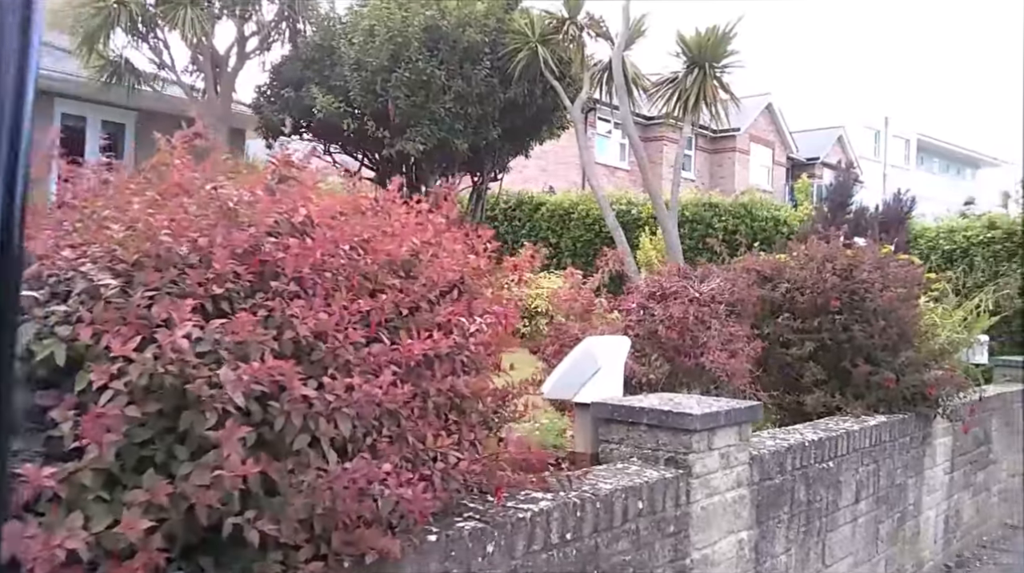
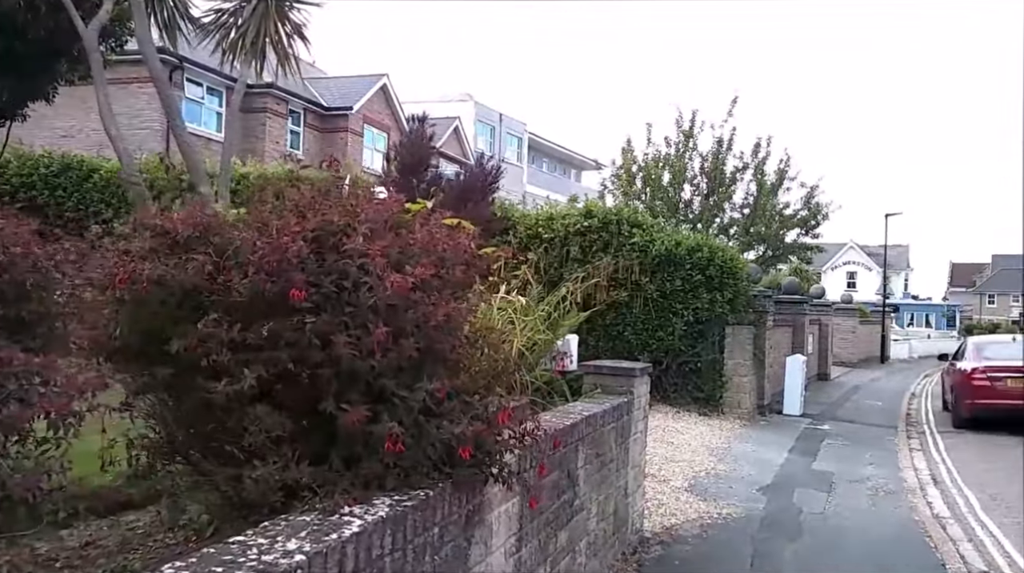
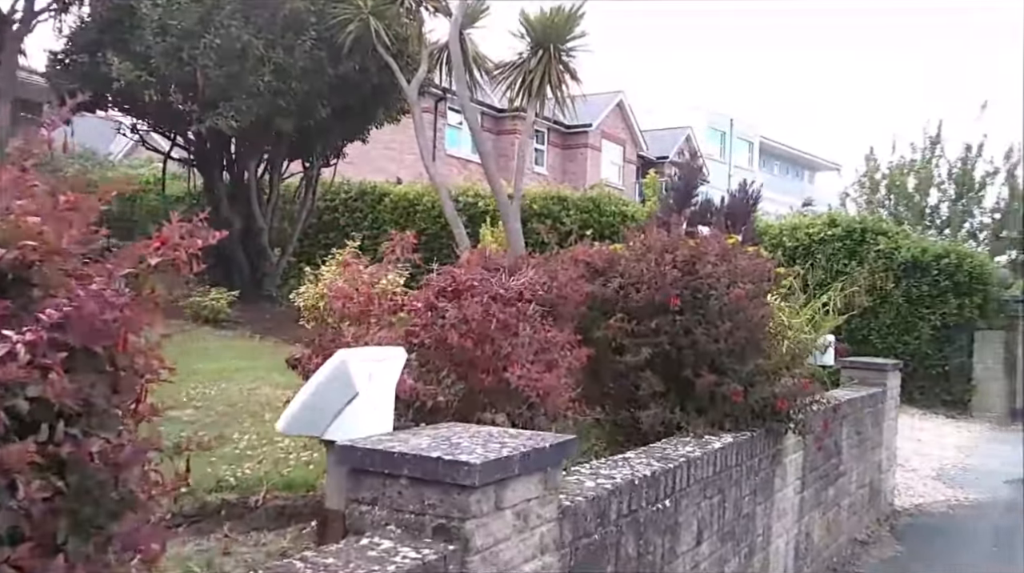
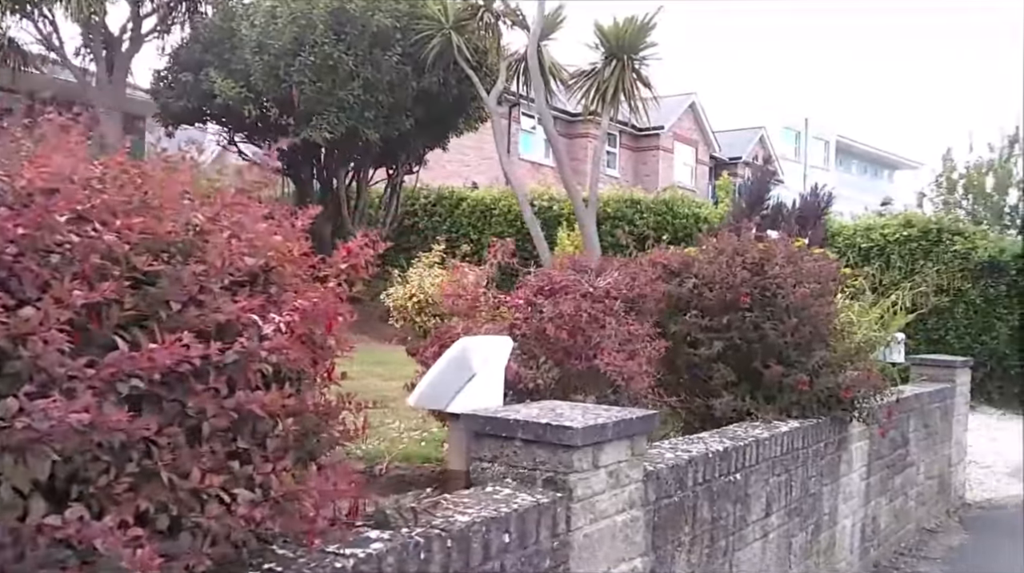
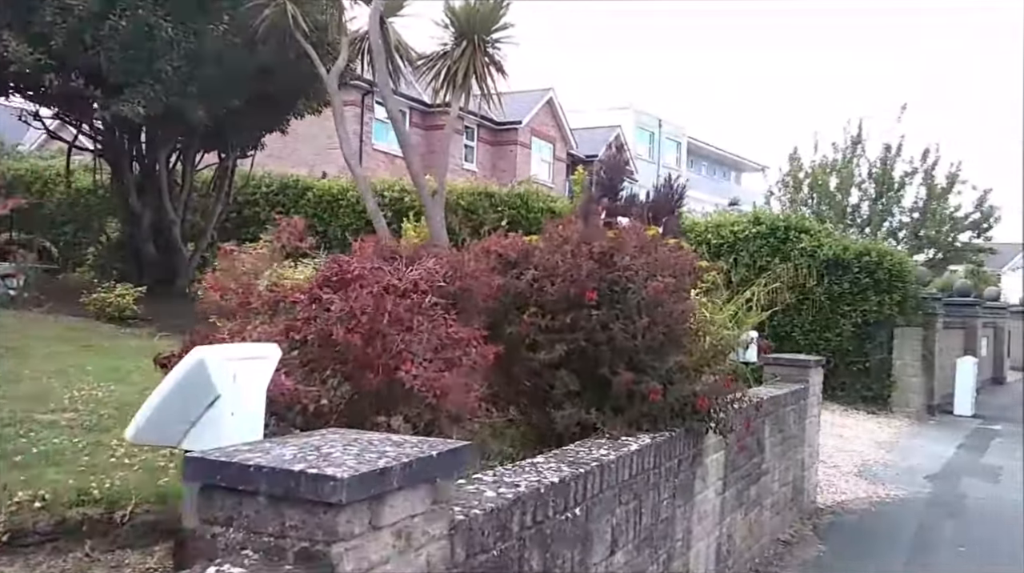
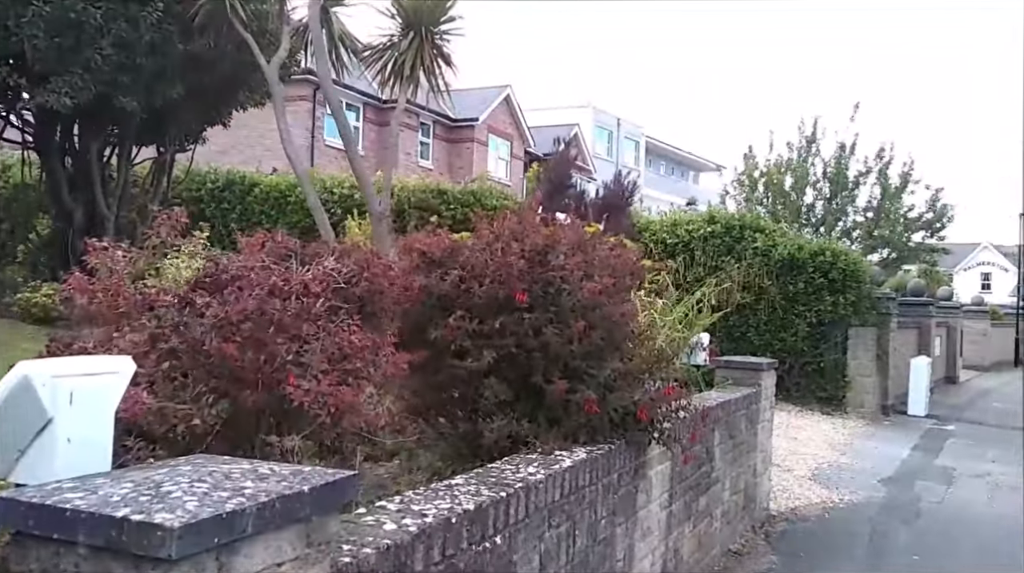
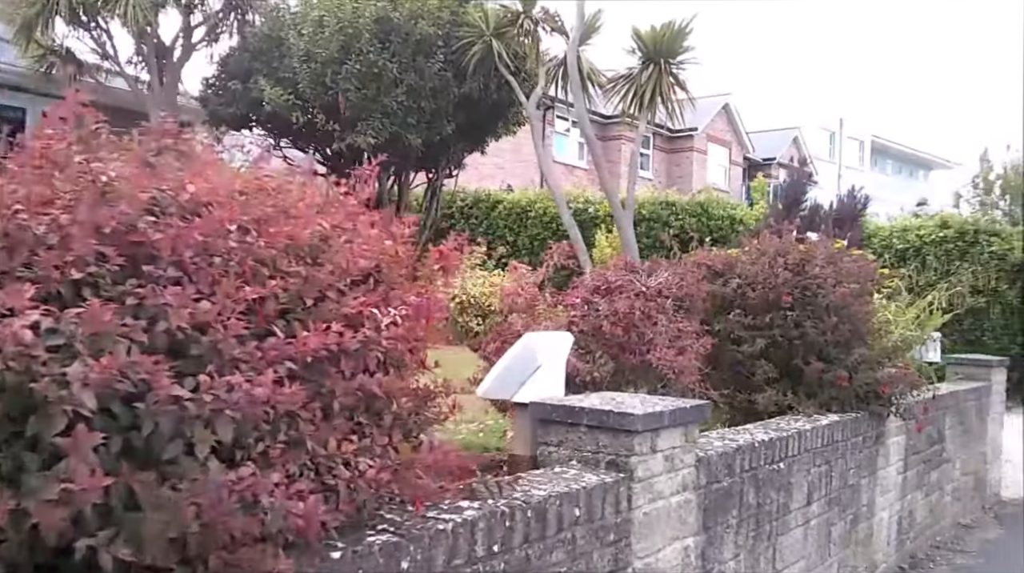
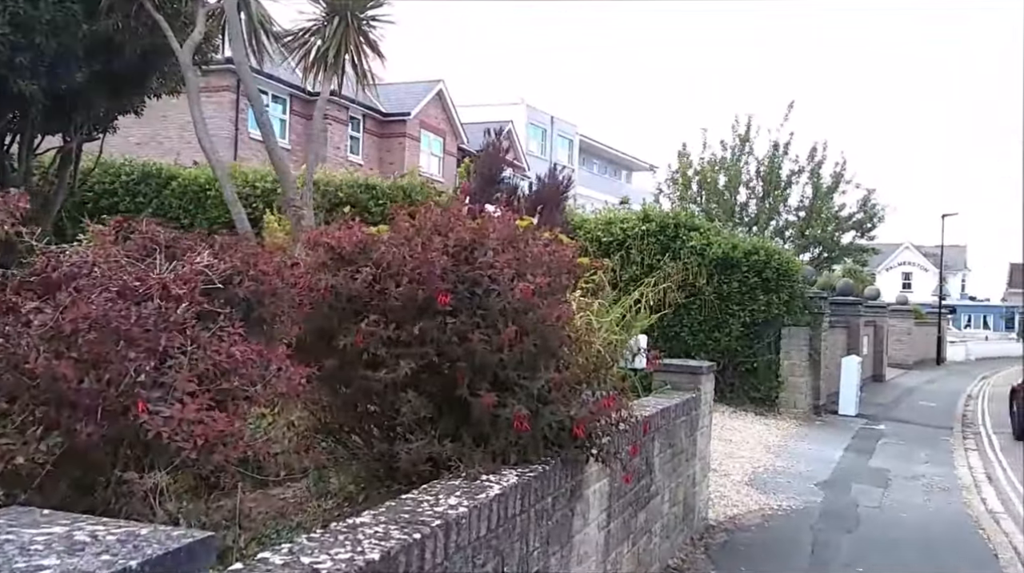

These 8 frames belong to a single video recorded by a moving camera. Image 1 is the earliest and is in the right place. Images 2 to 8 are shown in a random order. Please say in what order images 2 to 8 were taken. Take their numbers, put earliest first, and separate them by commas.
7, 4, 3, 5, 6, 8, 2
